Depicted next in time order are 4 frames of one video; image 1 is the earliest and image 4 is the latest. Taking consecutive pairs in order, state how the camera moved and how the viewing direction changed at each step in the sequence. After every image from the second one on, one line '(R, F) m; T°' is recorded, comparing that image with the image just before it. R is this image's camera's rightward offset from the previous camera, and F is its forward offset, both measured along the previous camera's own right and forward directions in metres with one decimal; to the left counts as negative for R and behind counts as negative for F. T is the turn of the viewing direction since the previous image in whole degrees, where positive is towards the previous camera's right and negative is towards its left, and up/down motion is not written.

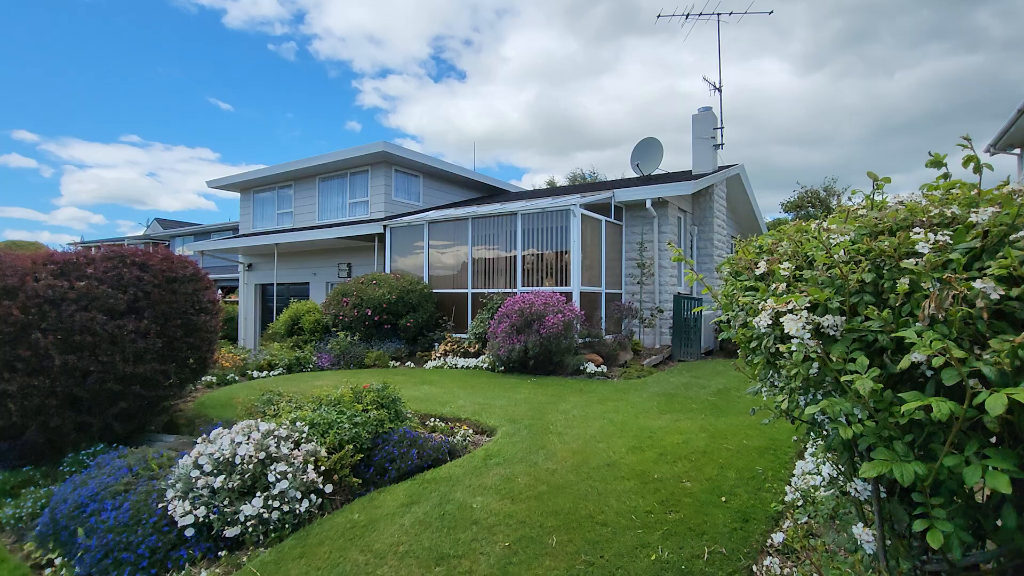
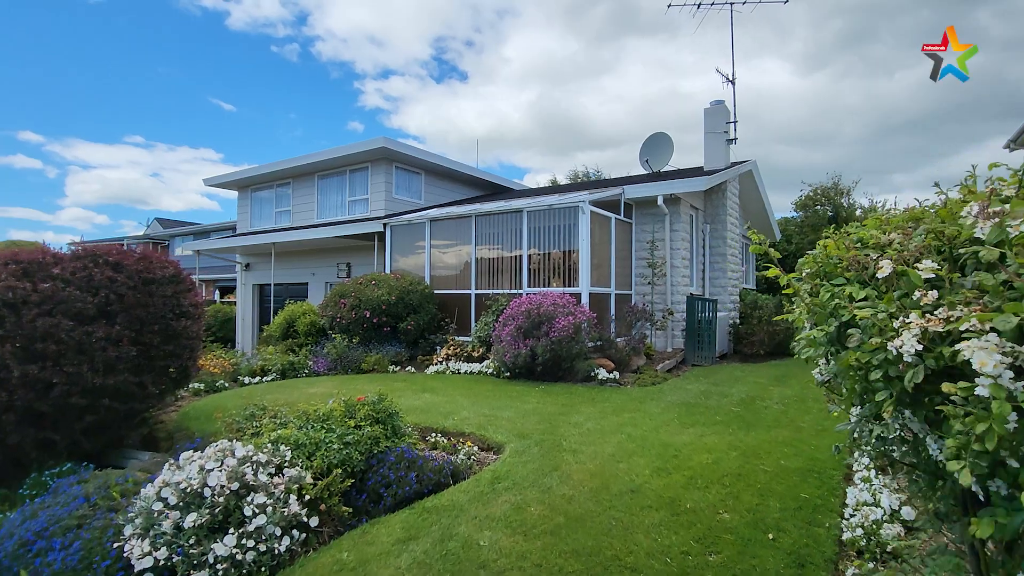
(-0.1, +0.5) m; 0°
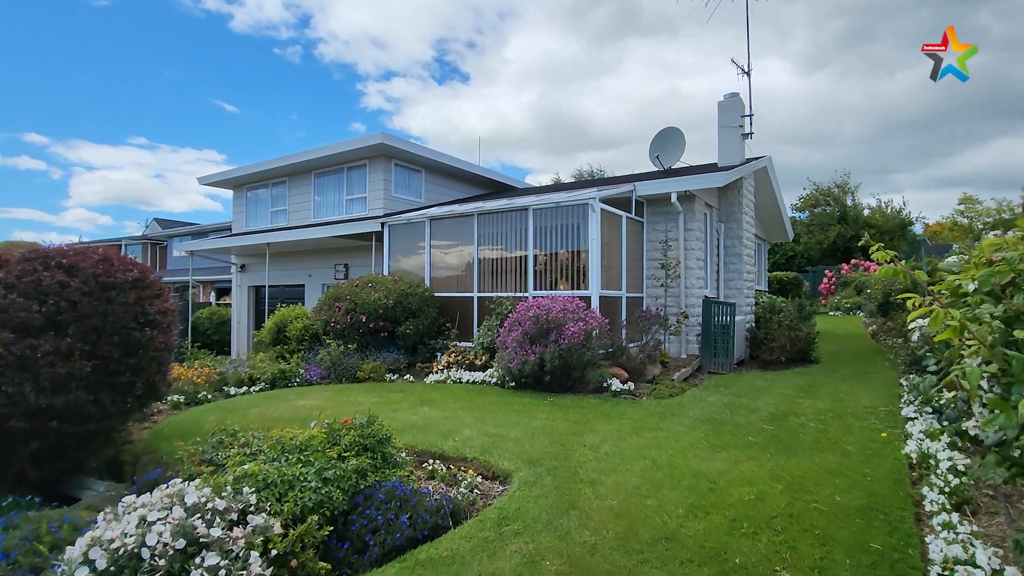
(-0.1, +0.6) m; 0°
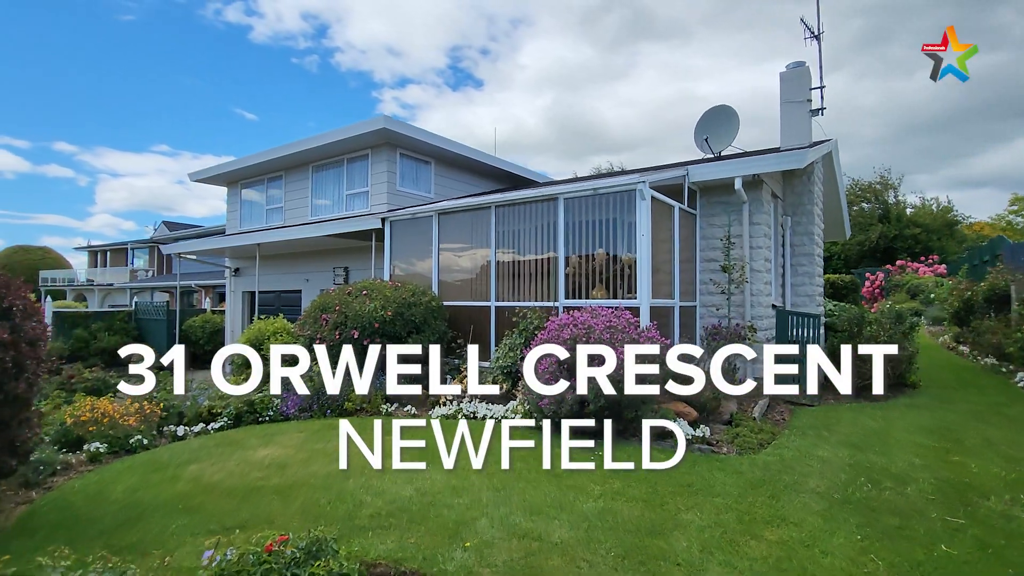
(-0.2, +1.7) m; -2°
